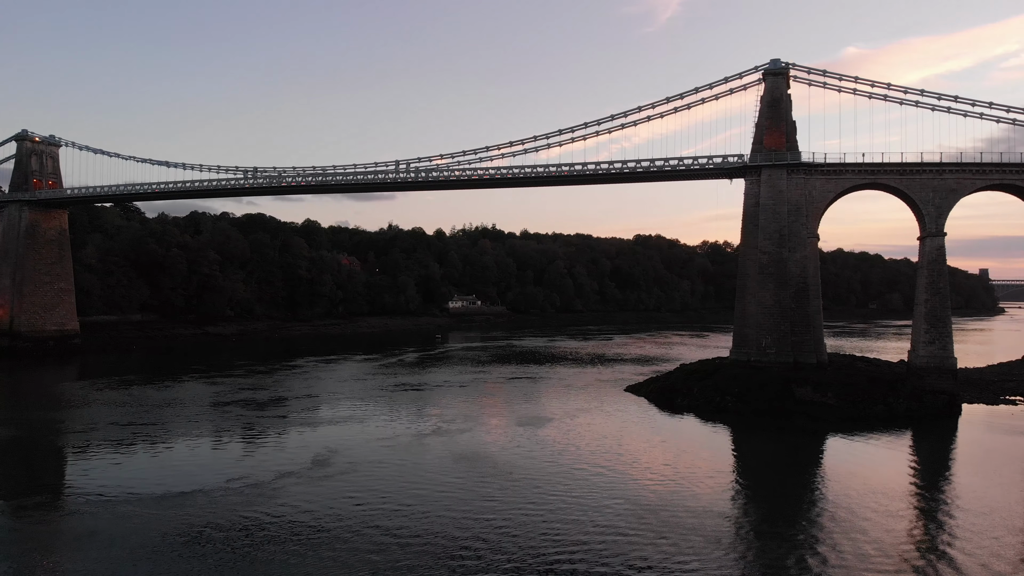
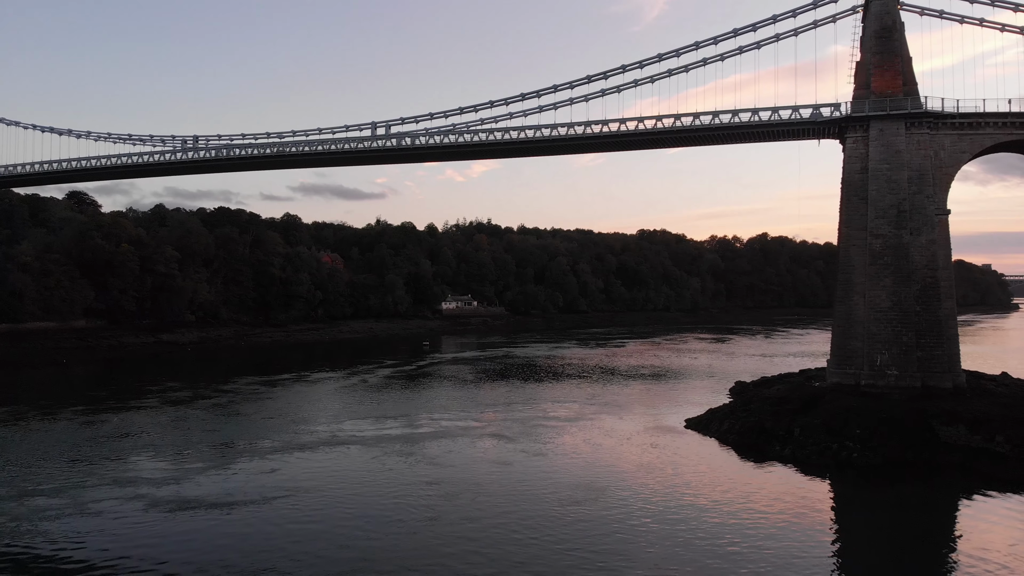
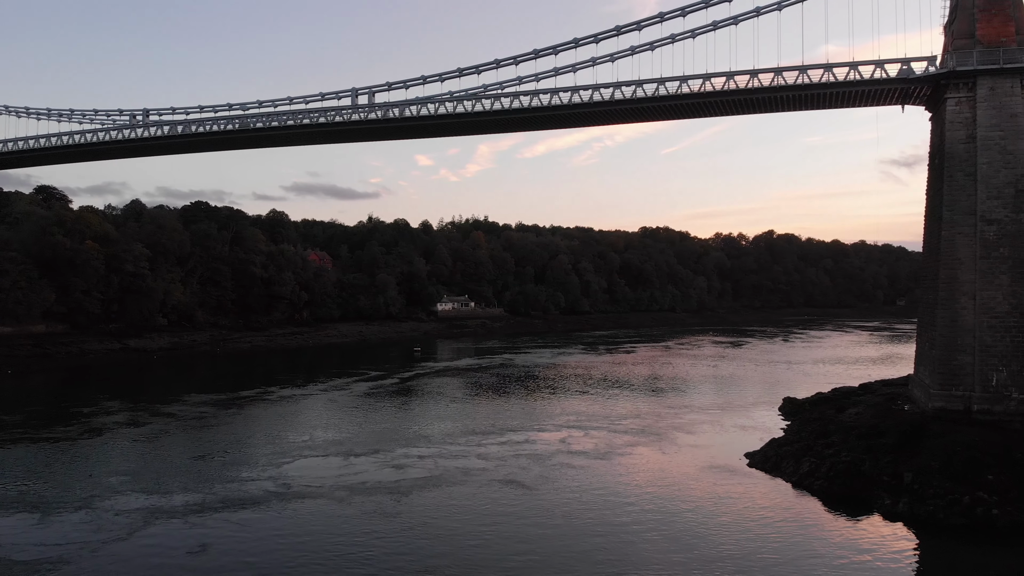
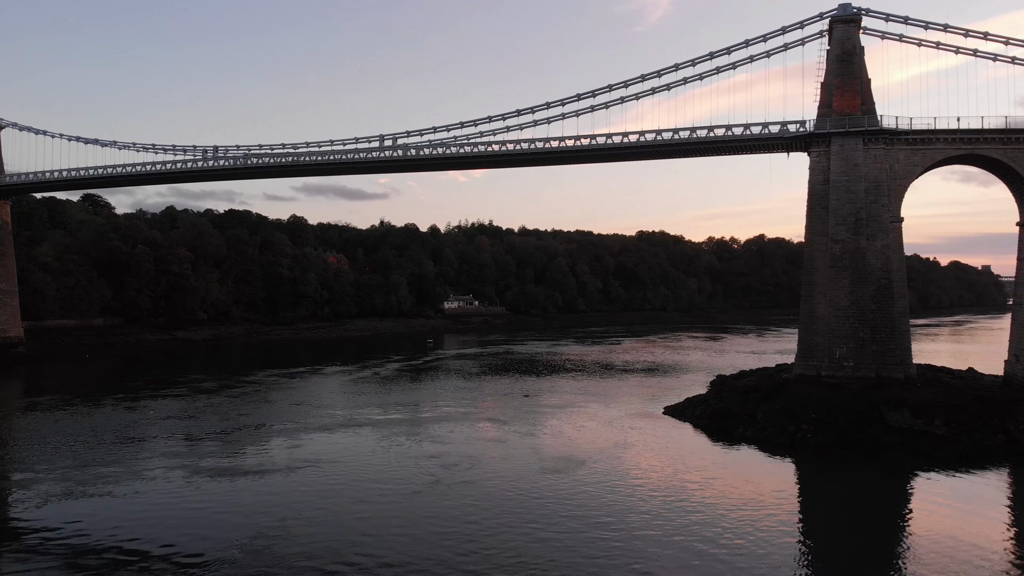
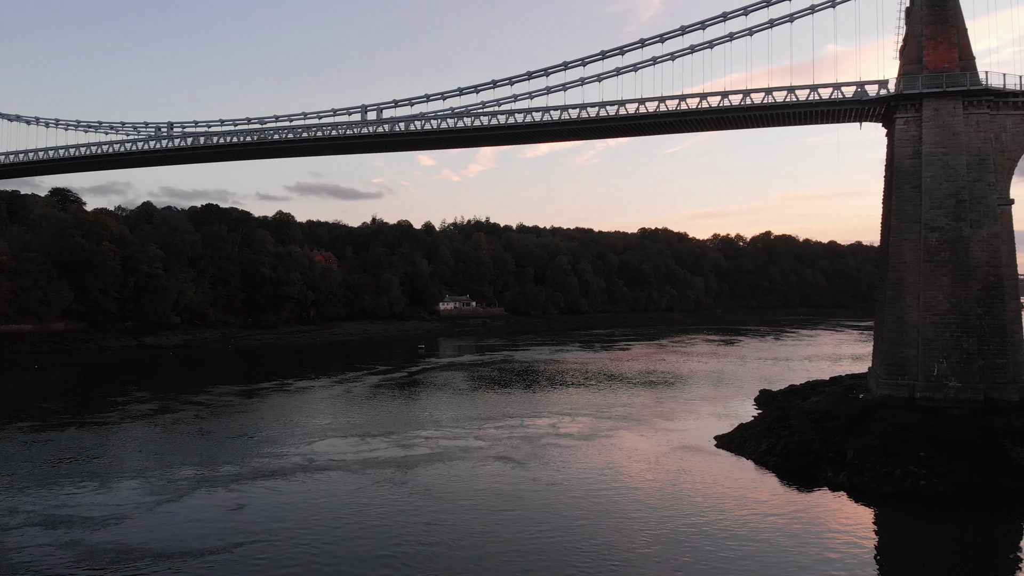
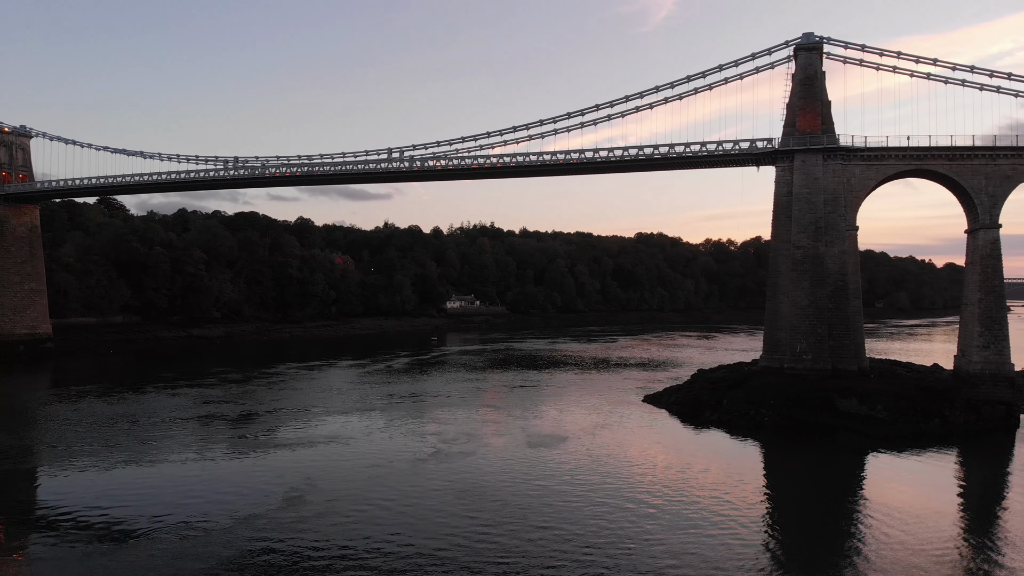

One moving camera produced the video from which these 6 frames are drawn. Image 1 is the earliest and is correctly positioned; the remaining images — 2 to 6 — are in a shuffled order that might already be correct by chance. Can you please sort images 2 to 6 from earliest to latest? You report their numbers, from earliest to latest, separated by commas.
6, 4, 2, 5, 3
